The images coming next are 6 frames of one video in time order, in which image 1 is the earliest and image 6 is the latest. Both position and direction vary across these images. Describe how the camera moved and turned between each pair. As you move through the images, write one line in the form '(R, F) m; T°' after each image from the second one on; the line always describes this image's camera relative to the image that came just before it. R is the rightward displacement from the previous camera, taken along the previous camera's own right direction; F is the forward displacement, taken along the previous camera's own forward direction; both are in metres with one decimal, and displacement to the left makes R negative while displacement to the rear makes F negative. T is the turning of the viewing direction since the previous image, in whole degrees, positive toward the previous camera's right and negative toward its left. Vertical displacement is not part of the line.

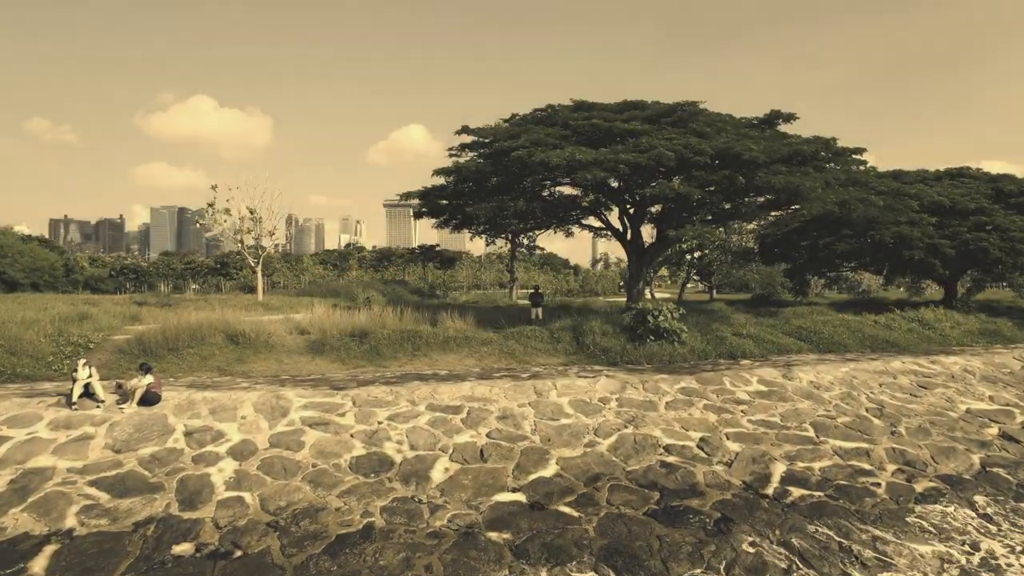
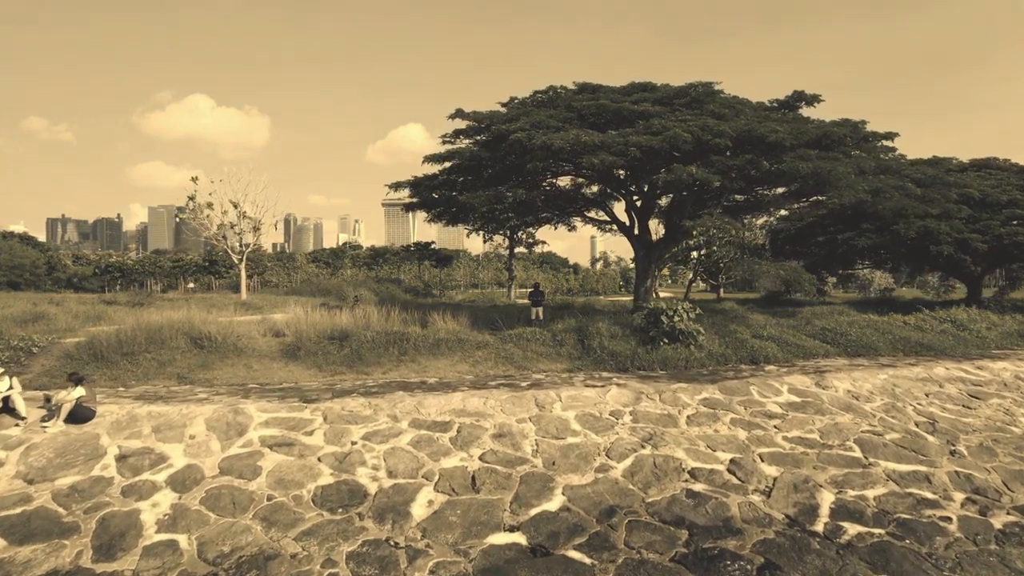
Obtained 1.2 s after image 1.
(0.0, +1.4) m; 0°
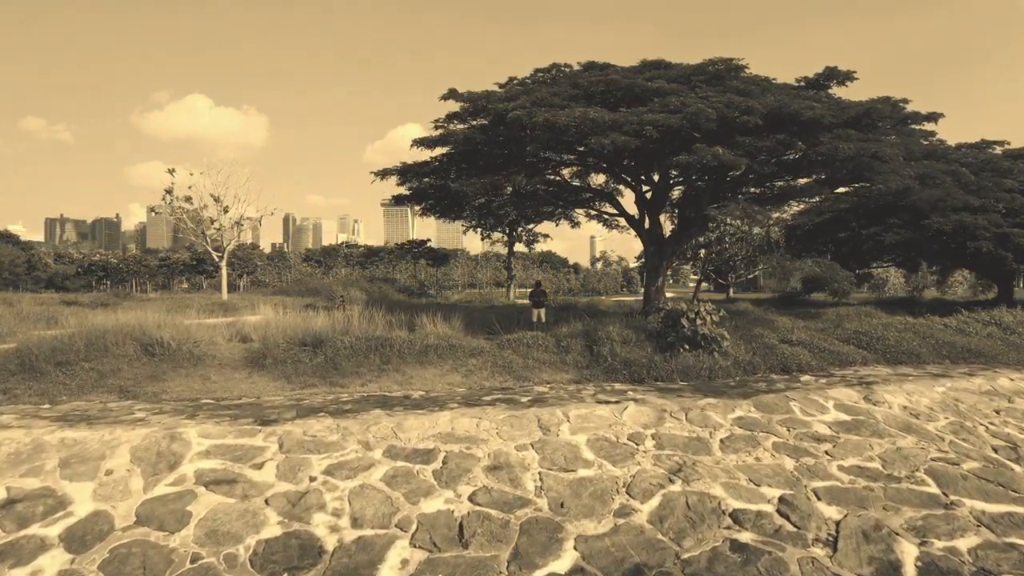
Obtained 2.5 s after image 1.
(0.0, +1.5) m; 0°
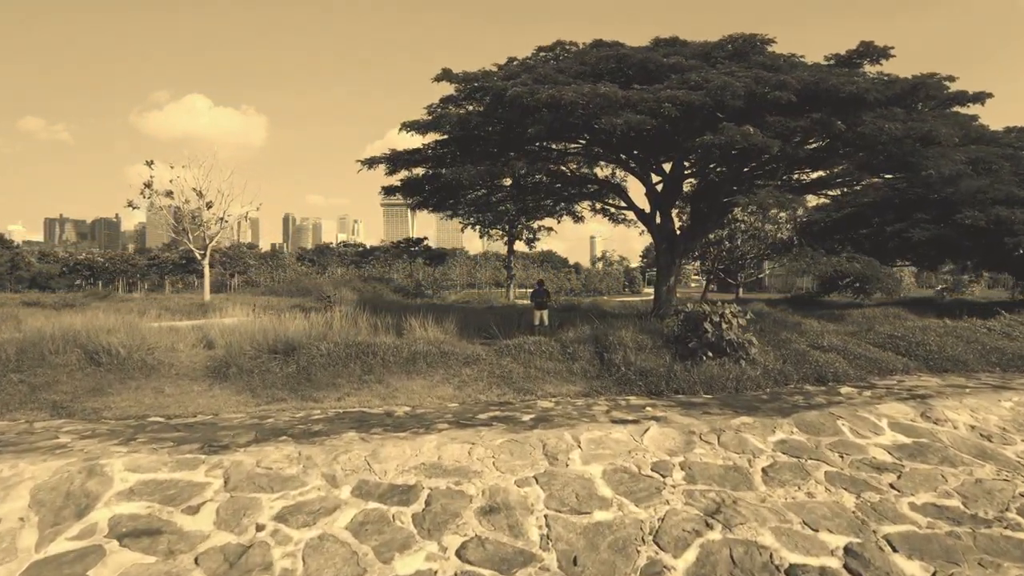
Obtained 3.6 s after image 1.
(0.0, +1.3) m; 0°
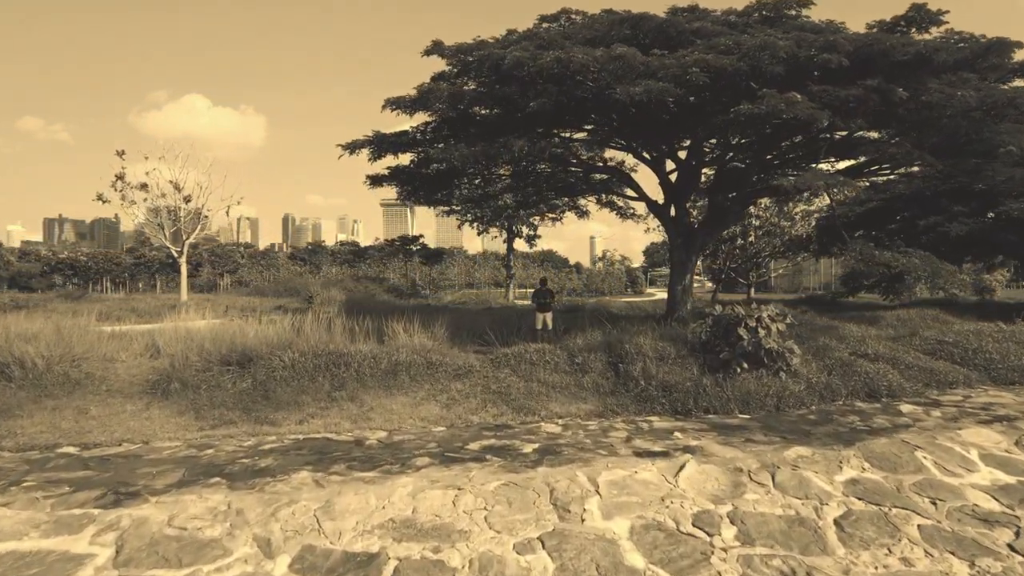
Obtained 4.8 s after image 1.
(0.0, +1.5) m; 0°
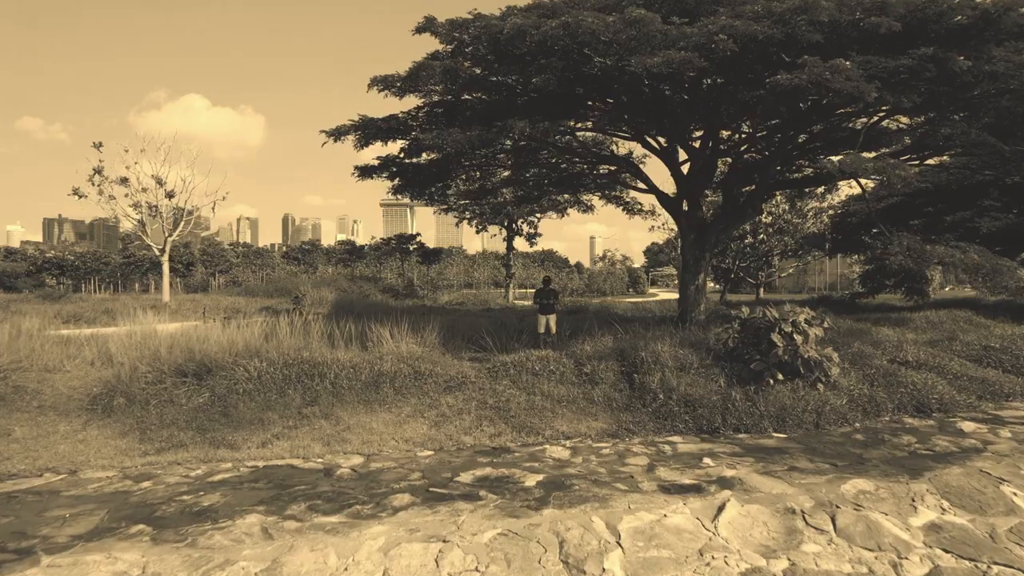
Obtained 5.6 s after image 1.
(0.0, +1.0) m; 0°
